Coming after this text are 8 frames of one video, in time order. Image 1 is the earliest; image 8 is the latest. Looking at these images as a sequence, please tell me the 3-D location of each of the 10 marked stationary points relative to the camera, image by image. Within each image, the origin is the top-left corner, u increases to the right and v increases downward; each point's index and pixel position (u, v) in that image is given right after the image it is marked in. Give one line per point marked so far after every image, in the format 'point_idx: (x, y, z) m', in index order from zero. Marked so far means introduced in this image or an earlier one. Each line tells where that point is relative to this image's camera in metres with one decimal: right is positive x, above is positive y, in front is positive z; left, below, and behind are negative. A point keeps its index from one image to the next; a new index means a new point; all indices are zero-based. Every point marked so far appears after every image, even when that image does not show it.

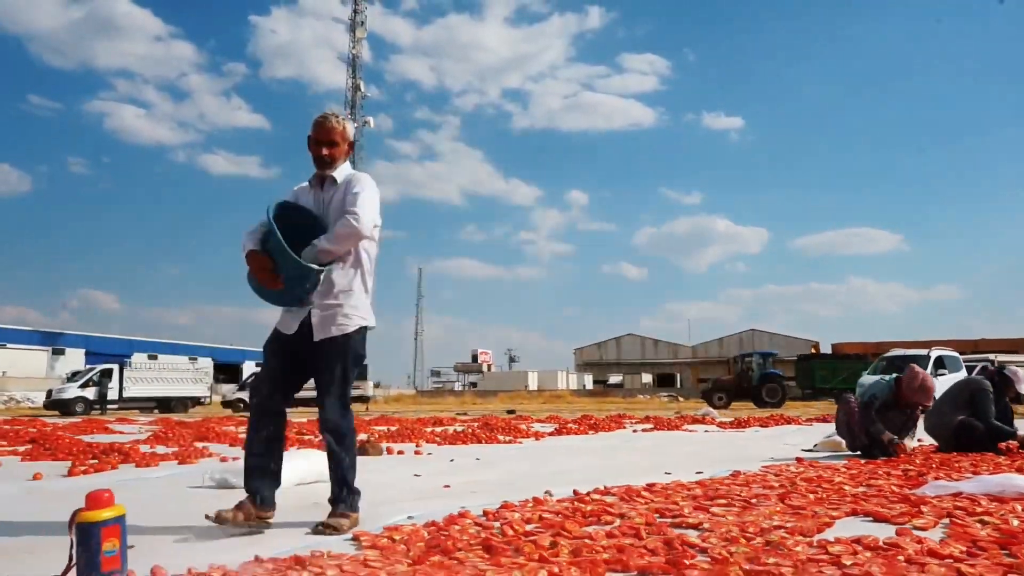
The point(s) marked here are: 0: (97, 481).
0: (-3.1, -1.4, +5.9) m
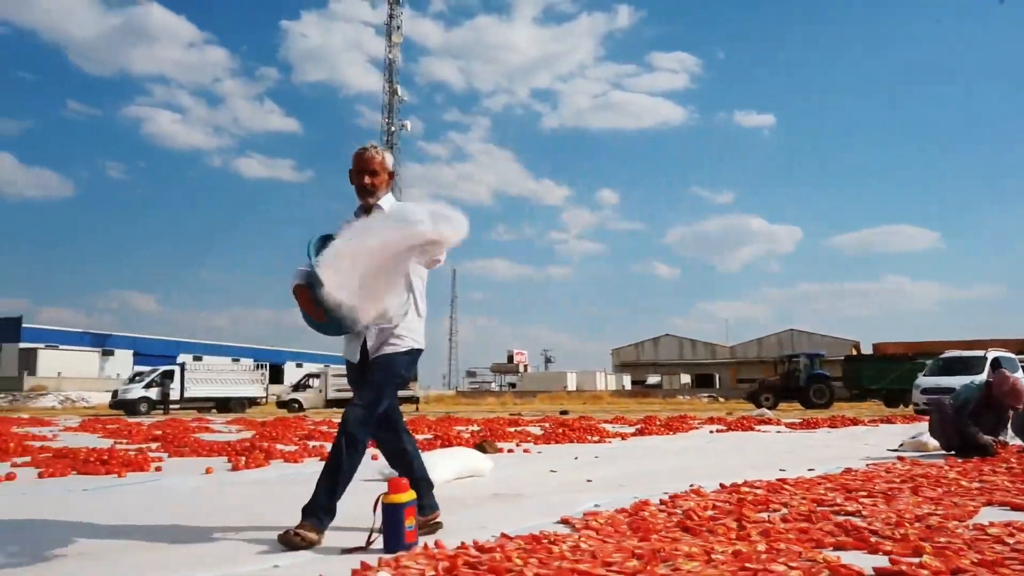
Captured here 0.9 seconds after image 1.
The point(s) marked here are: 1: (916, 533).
0: (-2.1, -1.6, +6.6) m
1: (+1.7, -1.0, +3.3) m
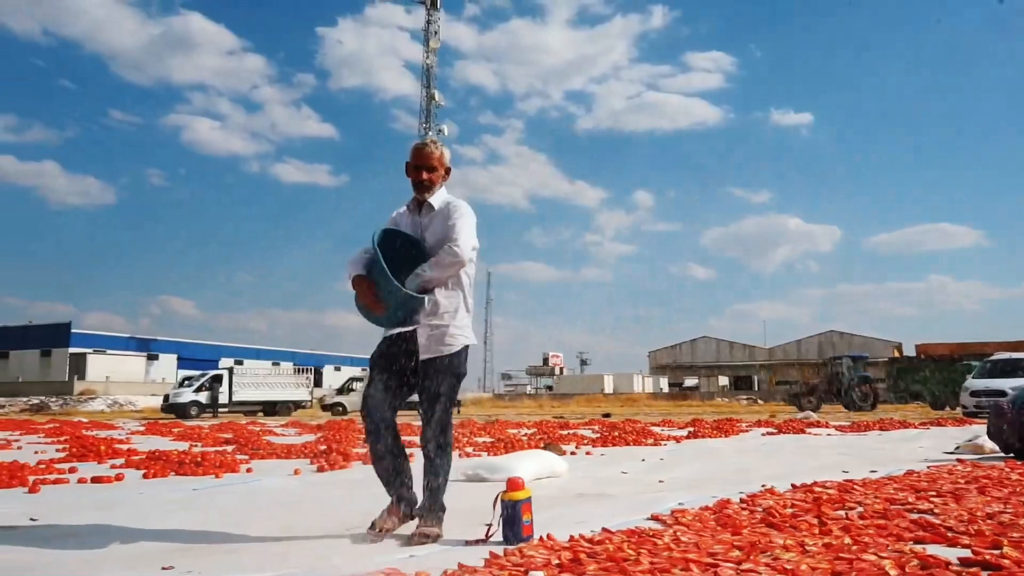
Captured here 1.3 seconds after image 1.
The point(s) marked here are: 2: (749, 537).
0: (-1.4, -1.7, +7.0) m
1: (+2.2, -1.1, +3.6) m
2: (+1.1, -1.1, +3.6) m
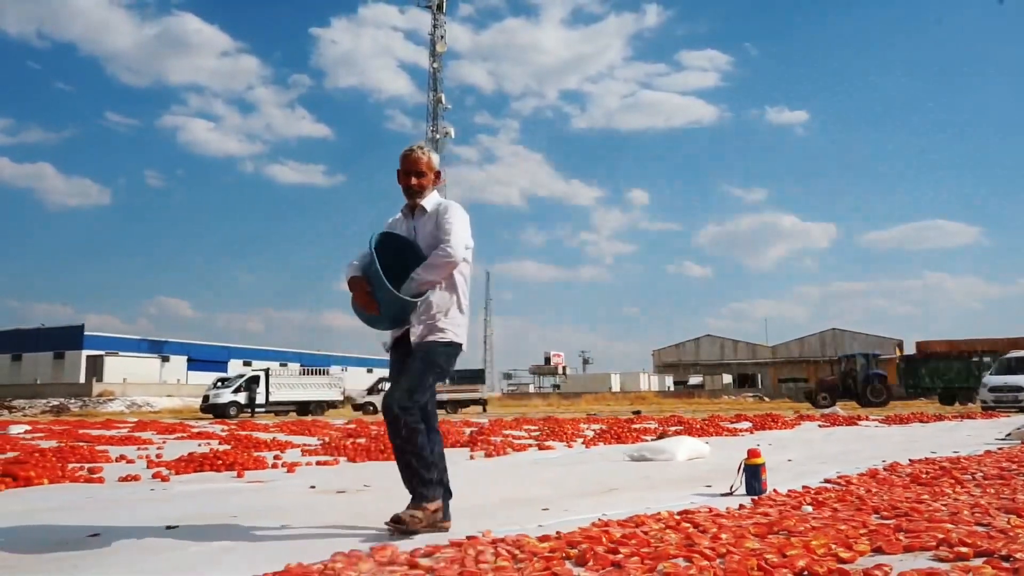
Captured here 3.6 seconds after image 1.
0: (+0.1, -1.9, +8.5) m
1: (+3.7, -1.3, +5.1) m
2: (+2.6, -1.3, +5.0) m
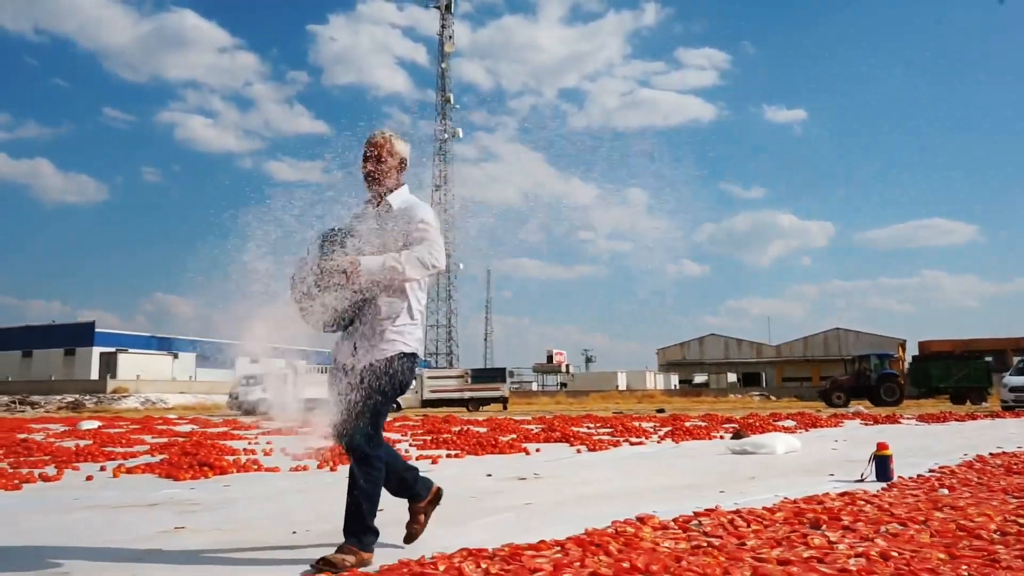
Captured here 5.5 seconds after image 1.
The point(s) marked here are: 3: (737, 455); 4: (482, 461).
0: (+1.3, -2.0, +9.4) m
1: (+5.0, -1.4, +6.0) m
2: (+3.9, -1.4, +6.0) m
3: (+2.4, -1.8, +8.4) m
4: (-0.3, -1.7, +7.9) m
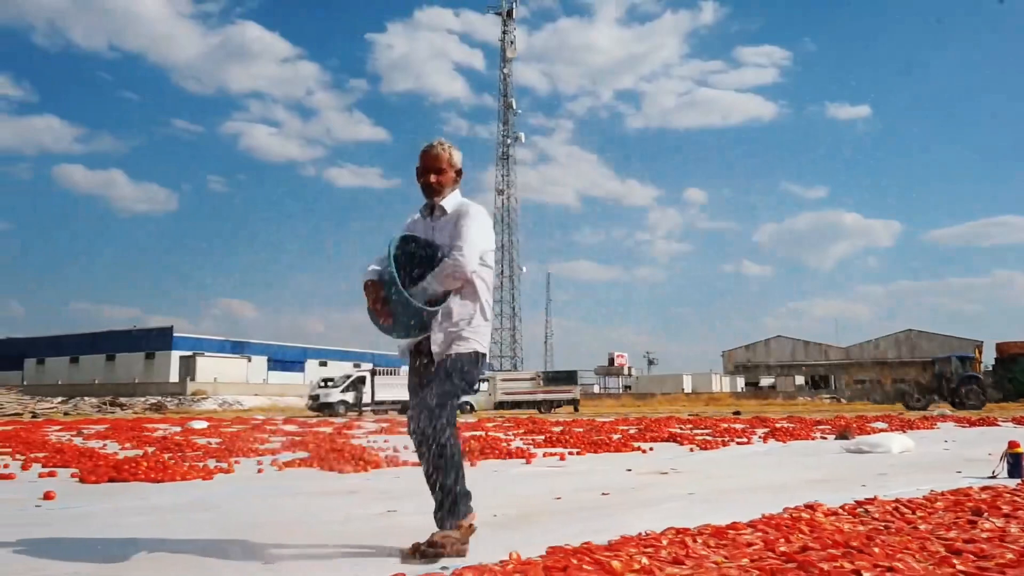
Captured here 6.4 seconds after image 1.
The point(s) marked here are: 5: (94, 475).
0: (+2.8, -2.1, +9.8) m
1: (+6.2, -1.4, +6.2) m
2: (+5.1, -1.5, +6.2) m
3: (+3.8, -1.9, +8.7) m
4: (+1.1, -1.8, +8.5) m
5: (-3.8, -1.7, +7.1) m
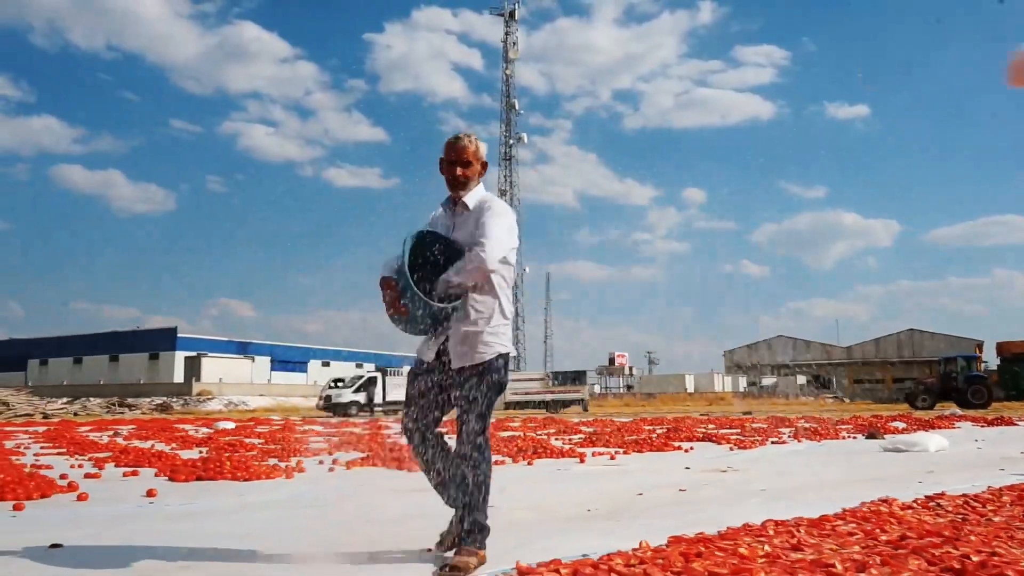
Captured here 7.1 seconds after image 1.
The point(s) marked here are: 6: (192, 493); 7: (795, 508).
0: (+3.4, -2.1, +10.2) m
1: (+6.8, -1.5, +6.6) m
2: (+5.7, -1.6, +6.6) m
3: (+4.4, -1.9, +9.1) m
4: (+1.7, -1.9, +8.8) m
5: (-3.1, -1.8, +7.5) m
6: (-2.8, -1.8, +6.8) m
7: (+1.8, -1.4, +5.1) m
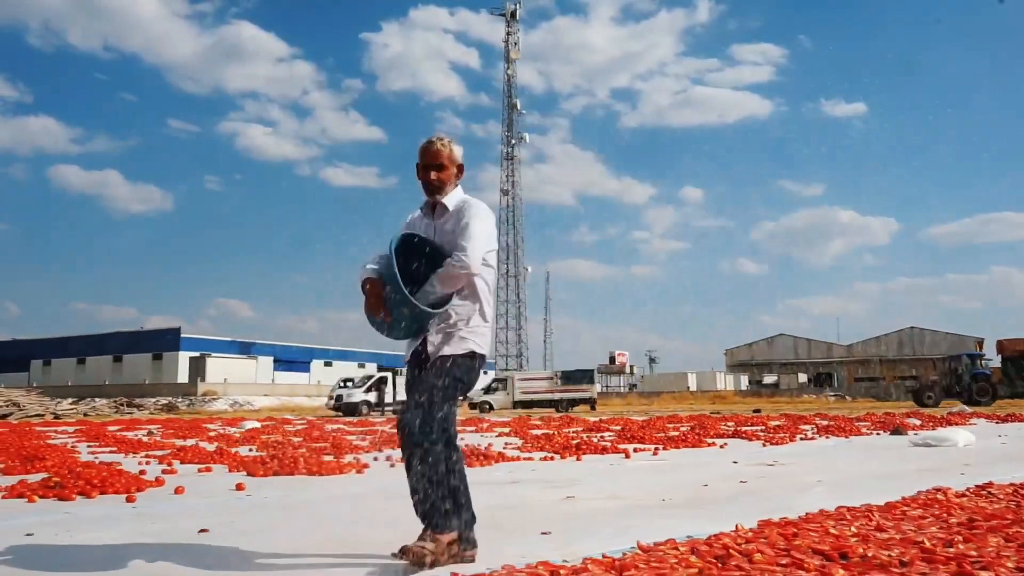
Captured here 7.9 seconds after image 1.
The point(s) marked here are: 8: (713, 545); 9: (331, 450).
0: (+4.0, -2.2, +10.6) m
1: (+7.4, -1.5, +7.0) m
2: (+6.3, -1.6, +7.0) m
3: (+5.0, -1.9, +9.5) m
4: (+2.3, -1.9, +9.3) m
5: (-2.6, -1.8, +7.9) m
6: (-2.2, -1.8, +7.2) m
7: (+2.4, -1.5, +5.5) m
8: (+1.0, -1.2, +3.8) m
9: (-2.6, -2.3, +11.1) m
